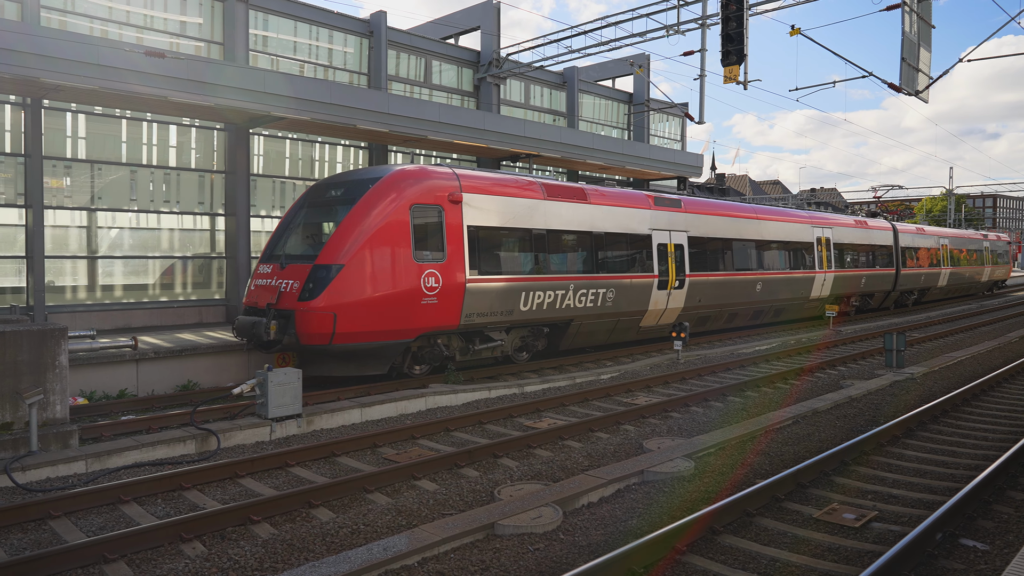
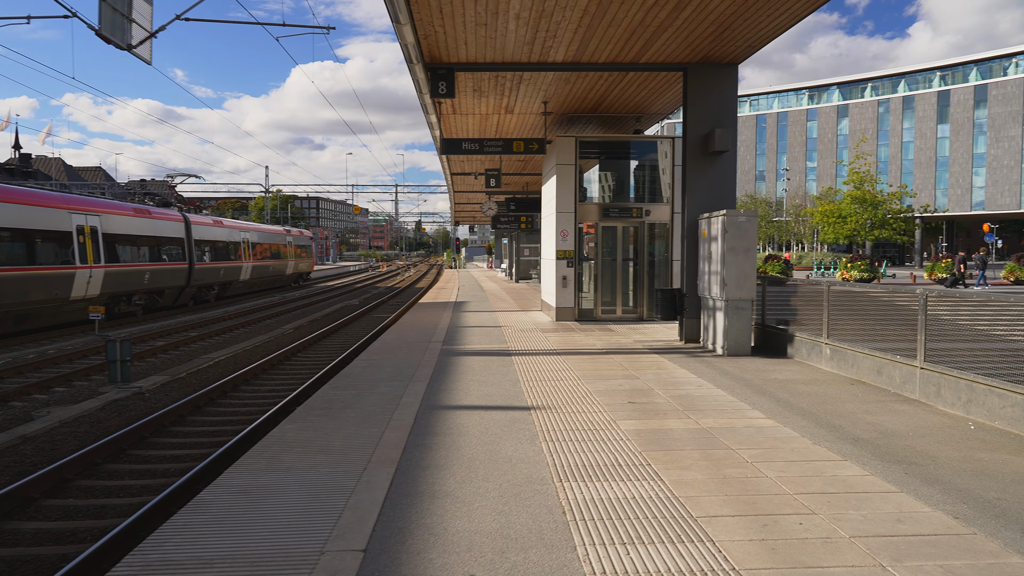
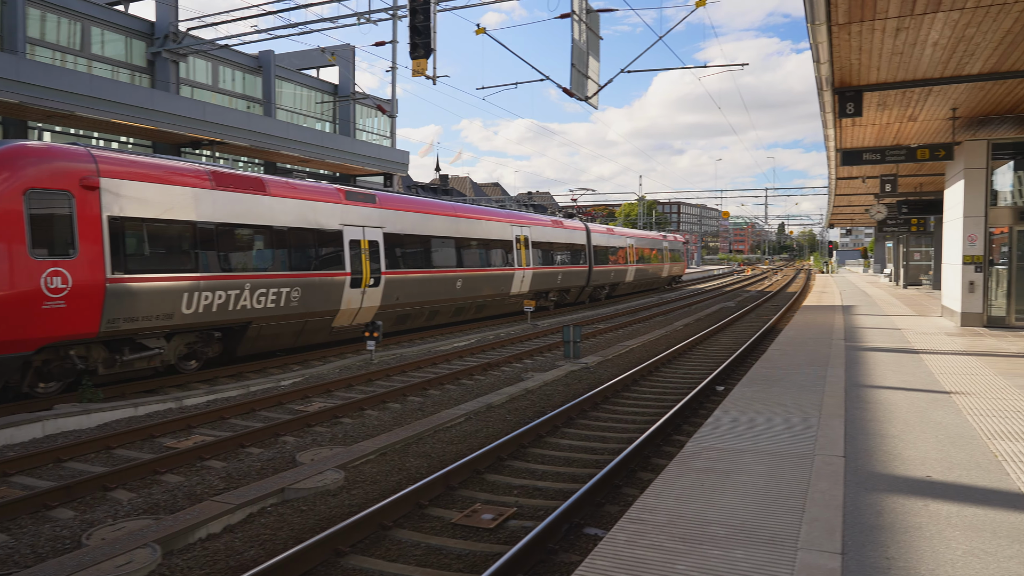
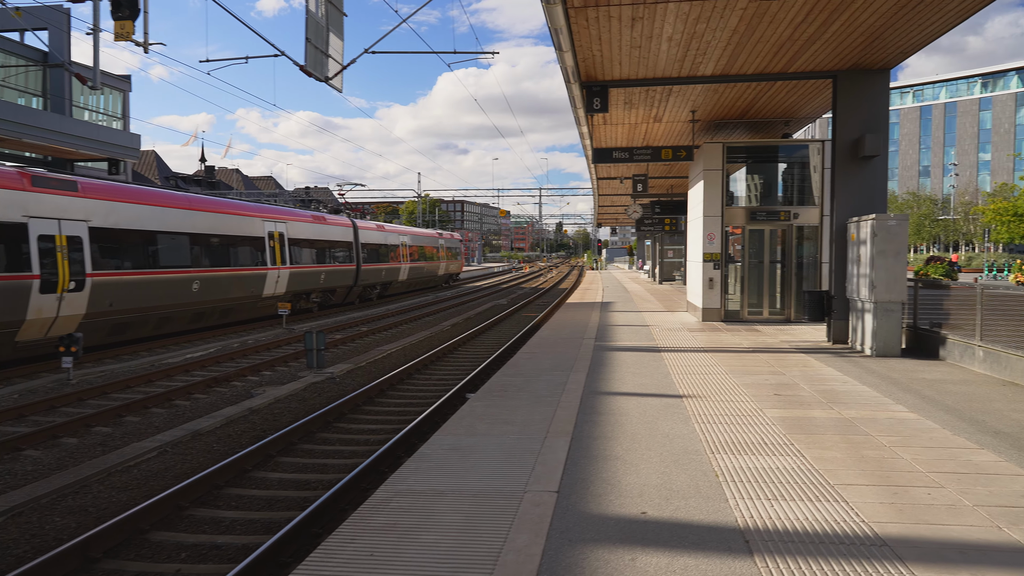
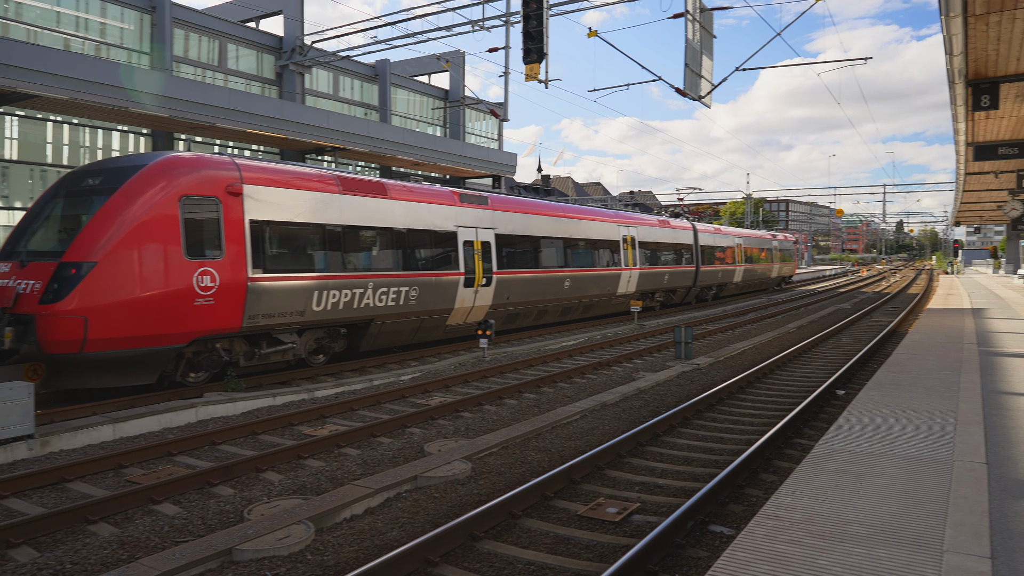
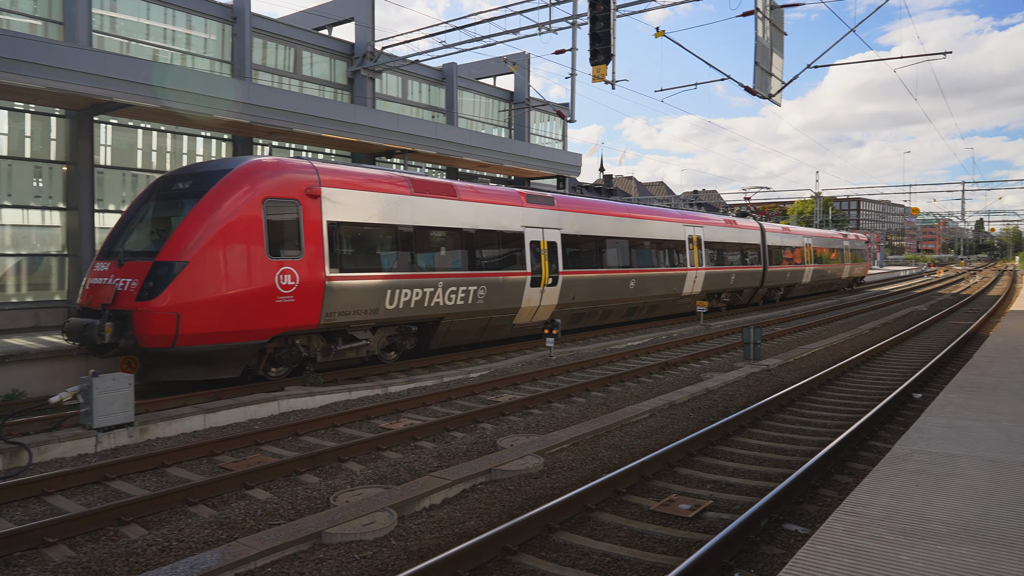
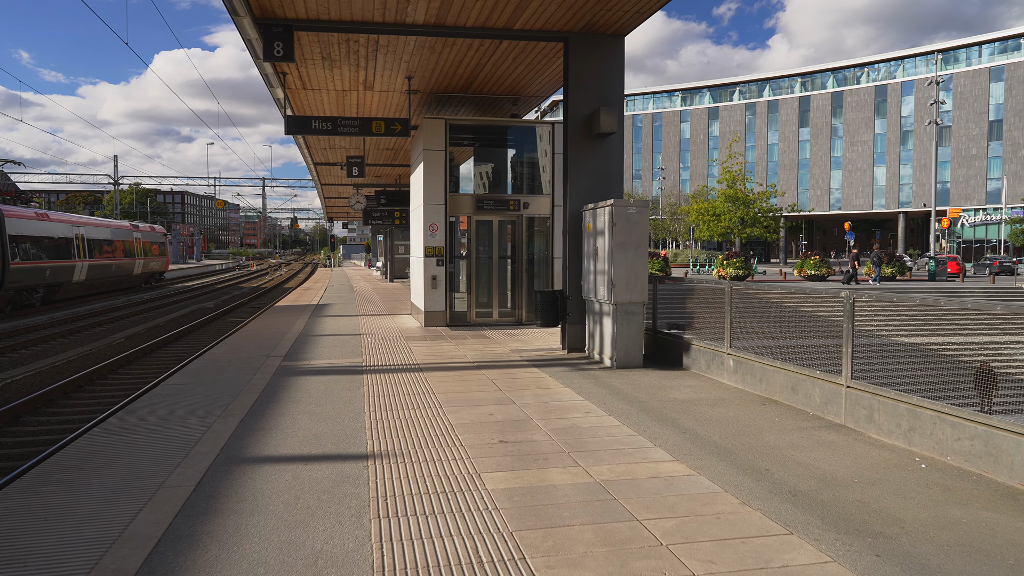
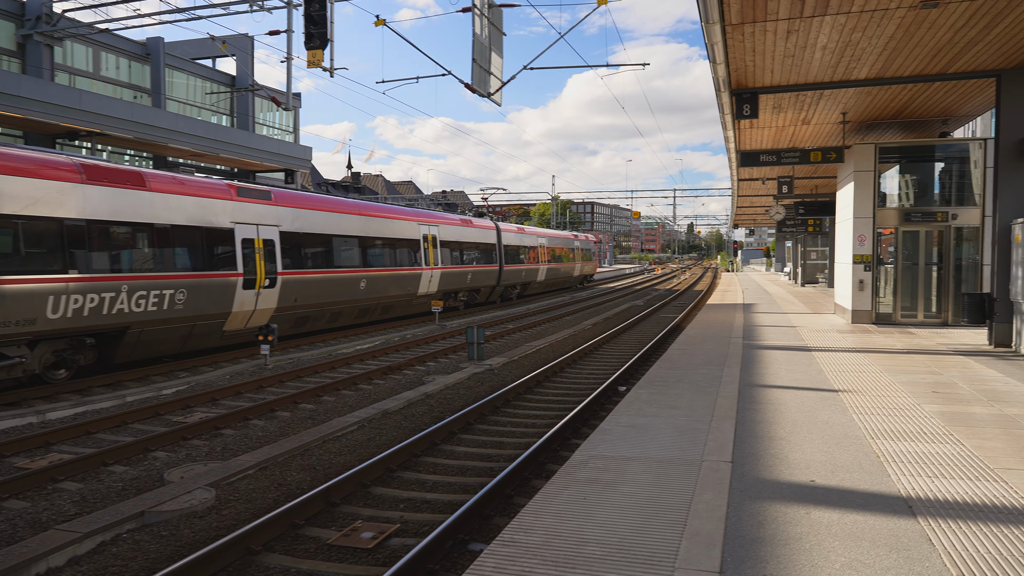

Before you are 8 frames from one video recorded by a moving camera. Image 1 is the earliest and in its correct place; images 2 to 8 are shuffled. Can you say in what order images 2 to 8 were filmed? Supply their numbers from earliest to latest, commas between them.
6, 5, 3, 8, 4, 2, 7
